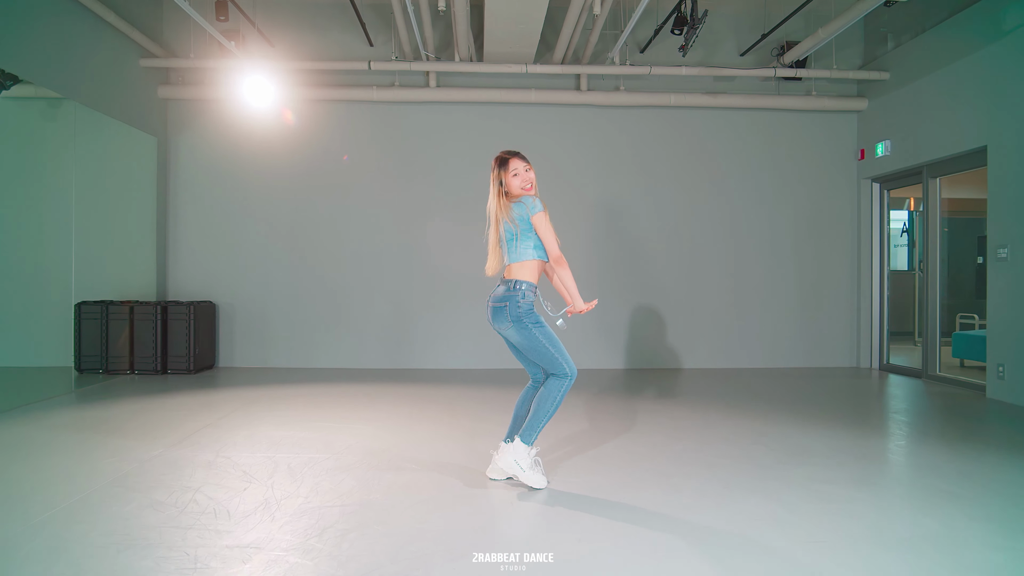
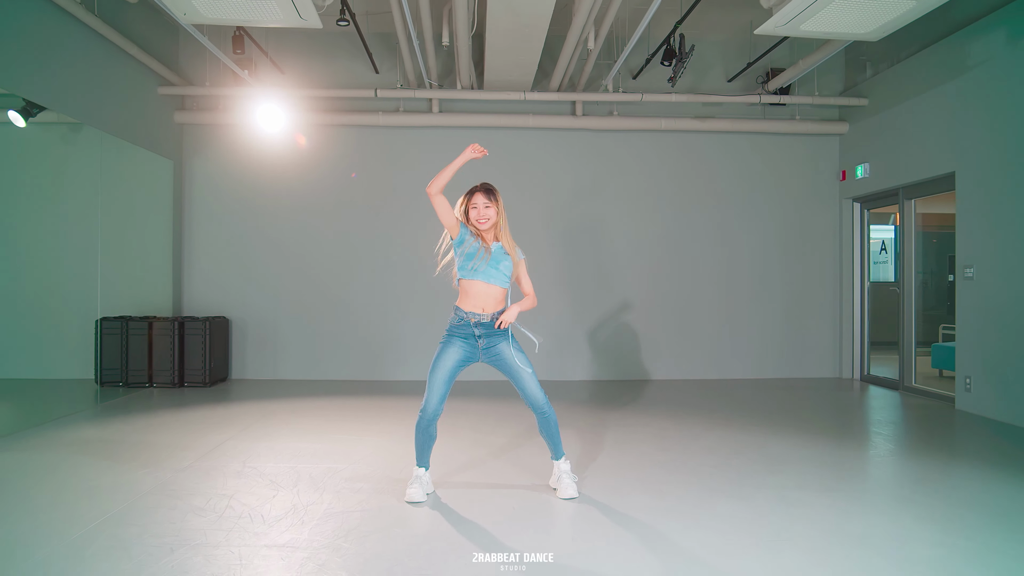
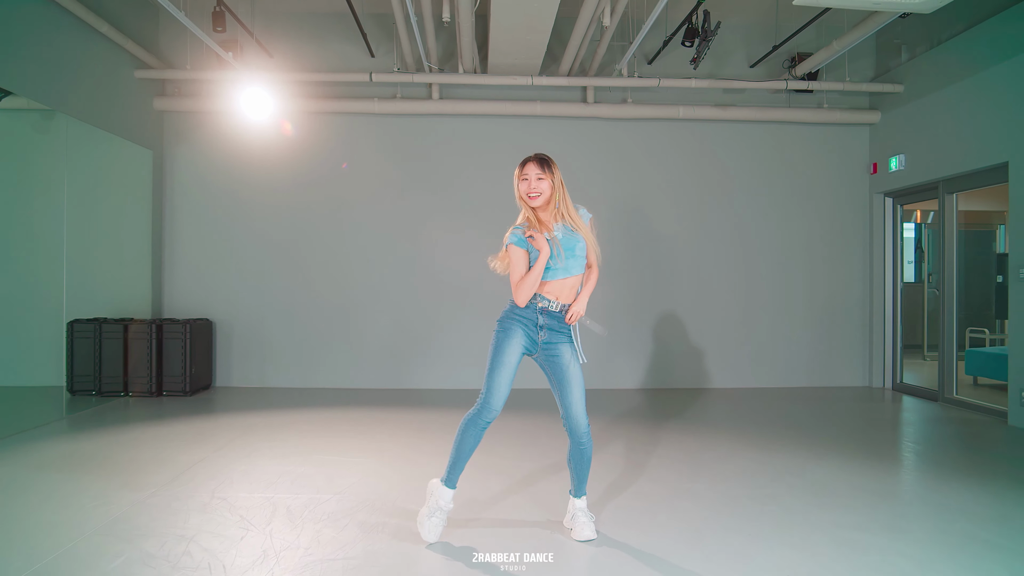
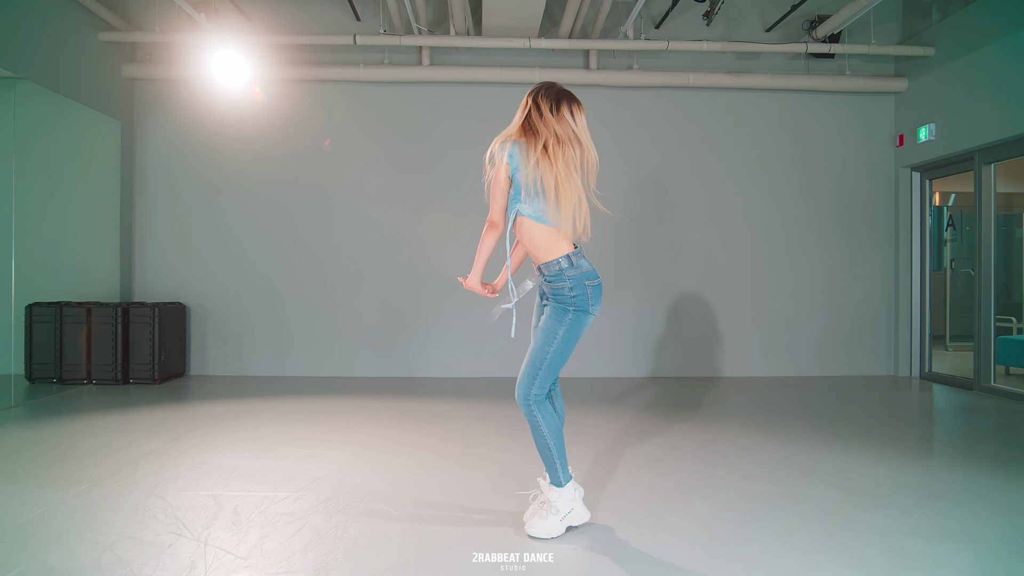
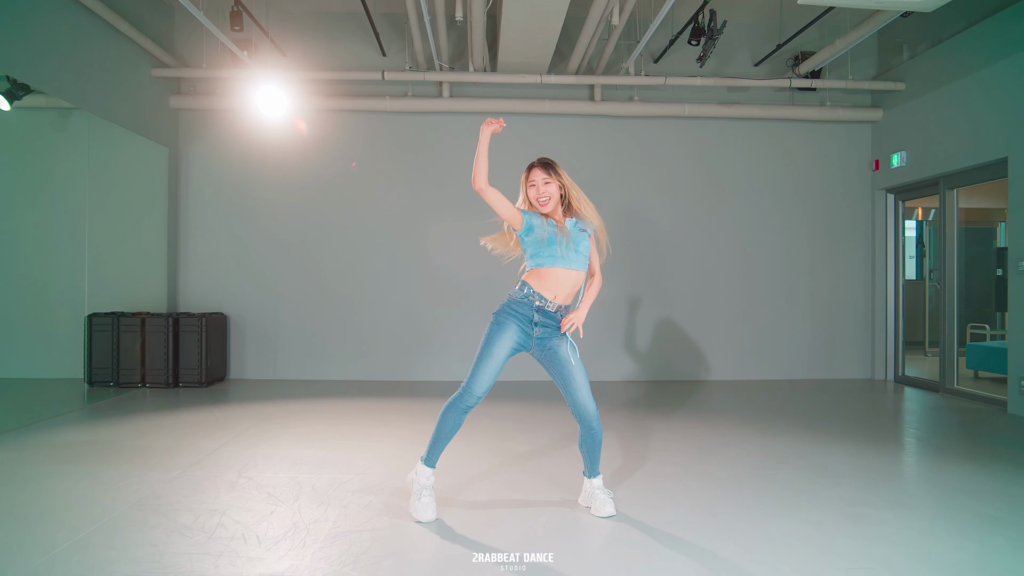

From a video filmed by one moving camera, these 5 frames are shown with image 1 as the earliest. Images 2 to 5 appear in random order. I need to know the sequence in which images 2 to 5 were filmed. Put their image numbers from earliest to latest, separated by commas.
4, 5, 2, 3
